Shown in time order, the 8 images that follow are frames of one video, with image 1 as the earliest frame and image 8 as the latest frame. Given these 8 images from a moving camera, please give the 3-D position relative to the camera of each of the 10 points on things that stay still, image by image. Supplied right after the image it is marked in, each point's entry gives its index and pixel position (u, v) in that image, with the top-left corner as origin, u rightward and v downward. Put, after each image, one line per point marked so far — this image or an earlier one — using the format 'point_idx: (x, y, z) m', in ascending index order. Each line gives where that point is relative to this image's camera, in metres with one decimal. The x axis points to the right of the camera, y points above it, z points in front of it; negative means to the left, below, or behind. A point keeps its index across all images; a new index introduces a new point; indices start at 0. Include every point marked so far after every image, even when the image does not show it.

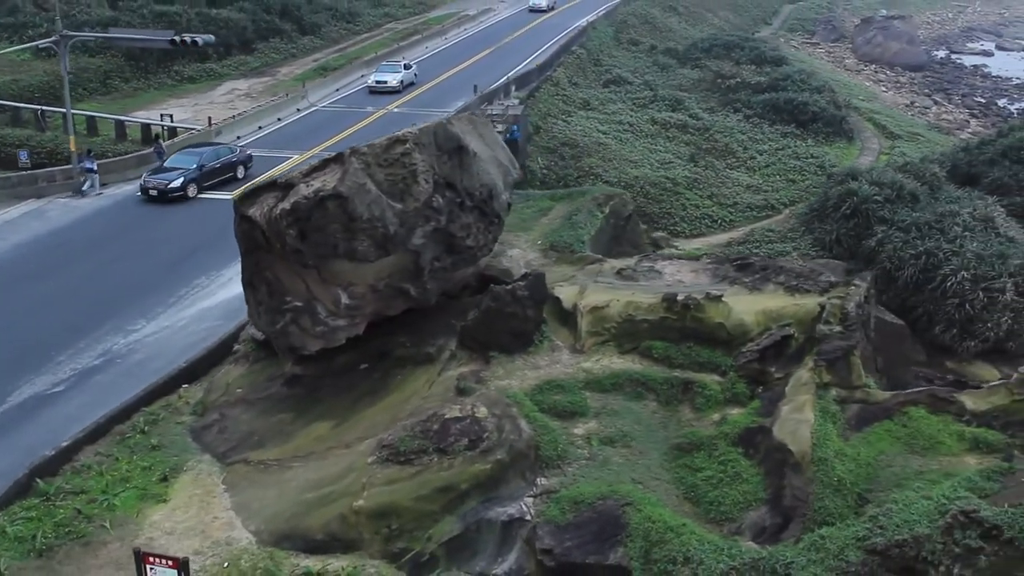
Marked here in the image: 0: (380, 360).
0: (-1.5, -0.8, +13.1) m
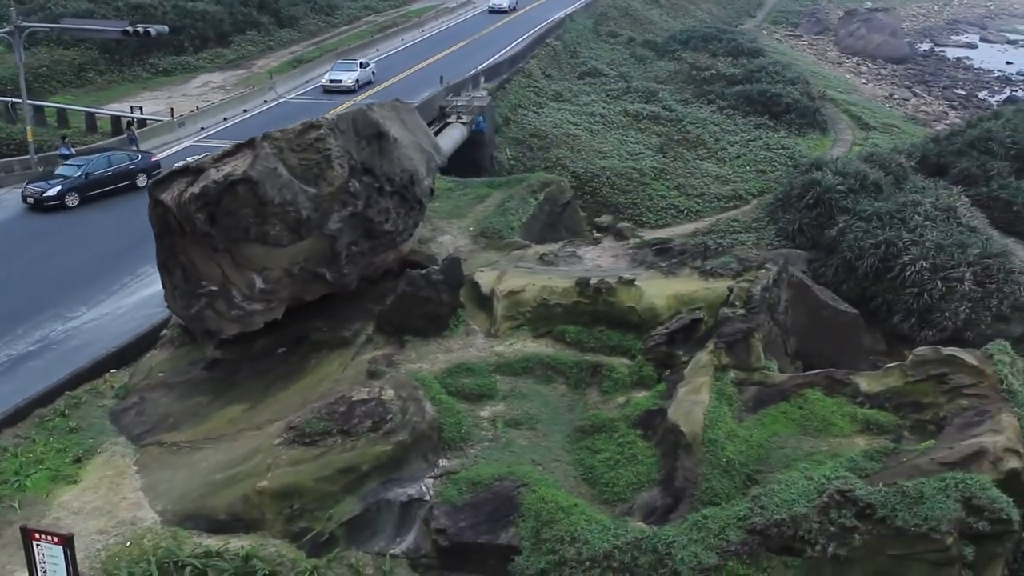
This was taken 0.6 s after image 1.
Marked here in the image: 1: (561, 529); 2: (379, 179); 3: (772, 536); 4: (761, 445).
0: (-2.4, -0.6, +13.2) m
1: (+0.4, -2.0, +9.9) m
2: (-1.5, +1.2, +13.3) m
3: (+2.0, -1.9, +9.0) m
4: (+2.2, -1.3, +10.0) m
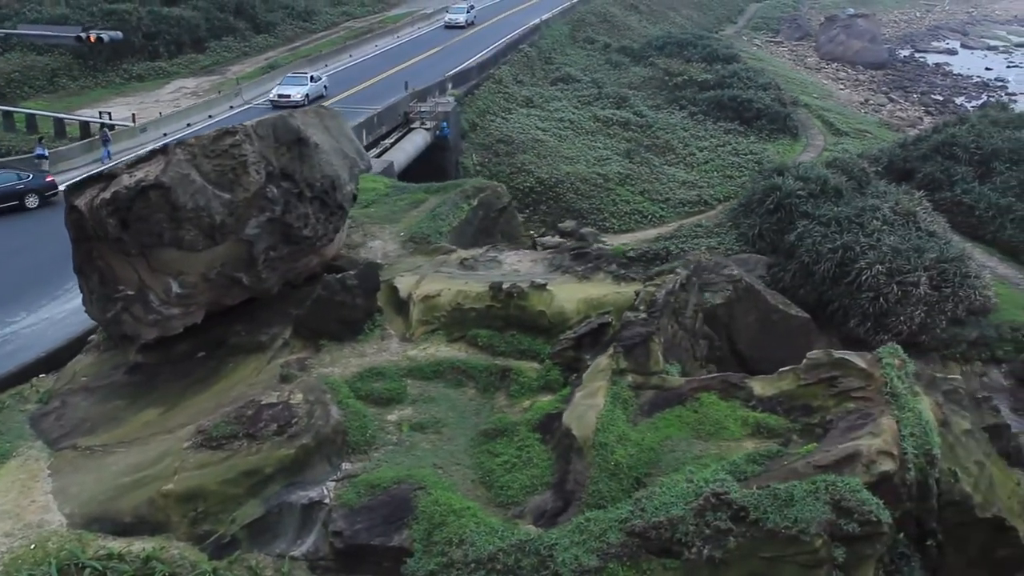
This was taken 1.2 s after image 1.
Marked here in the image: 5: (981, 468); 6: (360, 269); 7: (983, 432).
0: (-3.3, -0.7, +13.3) m
1: (-0.5, -2.1, +10.0) m
2: (-2.4, +1.2, +13.4) m
3: (+1.1, -1.9, +9.1) m
4: (+1.2, -1.4, +10.1) m
5: (+3.9, -1.5, +9.7) m
6: (-1.8, +0.2, +13.3) m
7: (+4.1, -1.3, +10.2) m
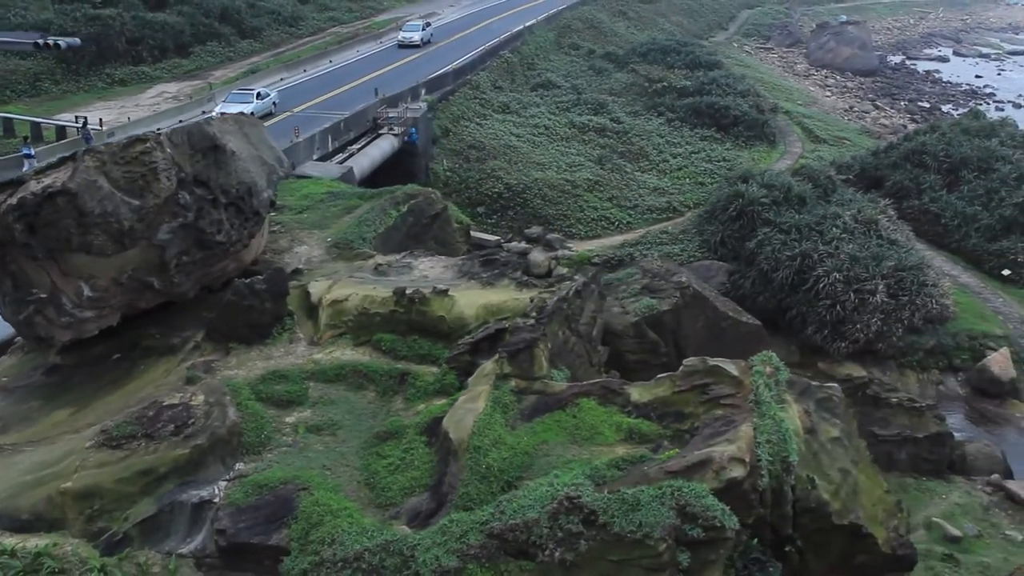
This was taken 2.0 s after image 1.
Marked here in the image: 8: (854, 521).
0: (-4.4, -0.7, +13.5) m
1: (-1.6, -2.1, +10.2) m
2: (-3.5, +1.1, +13.7) m
3: (0.0, -2.0, +9.3) m
4: (+0.1, -1.4, +10.3) m
5: (+2.8, -1.6, +9.9) m
6: (-2.8, +0.2, +13.6) m
7: (+3.0, -1.3, +10.4) m
8: (+2.8, -1.9, +9.6) m
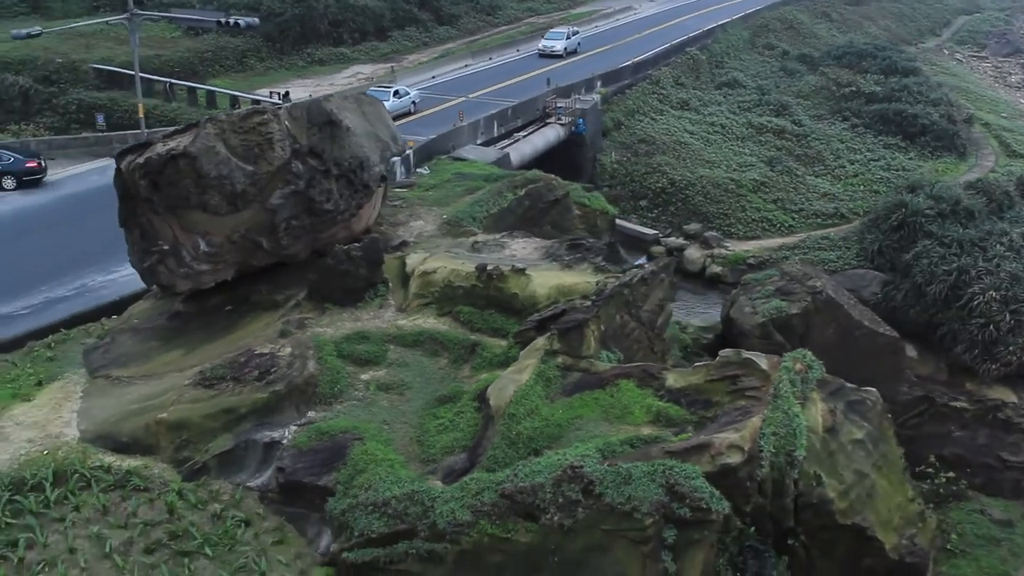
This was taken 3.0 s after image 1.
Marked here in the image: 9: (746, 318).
0: (-3.4, -0.2, +14.8) m
1: (-1.4, -1.8, +11.1) m
2: (-2.3, +1.6, +14.8) m
3: (0.0, -1.8, +9.8) m
4: (+0.4, -1.3, +10.8) m
5: (+2.9, -1.6, +10.0) m
6: (-1.8, +0.6, +14.6) m
7: (+3.3, -1.4, +10.4) m
8: (+2.8, -1.9, +9.7) m
9: (+3.8, -0.5, +18.8) m
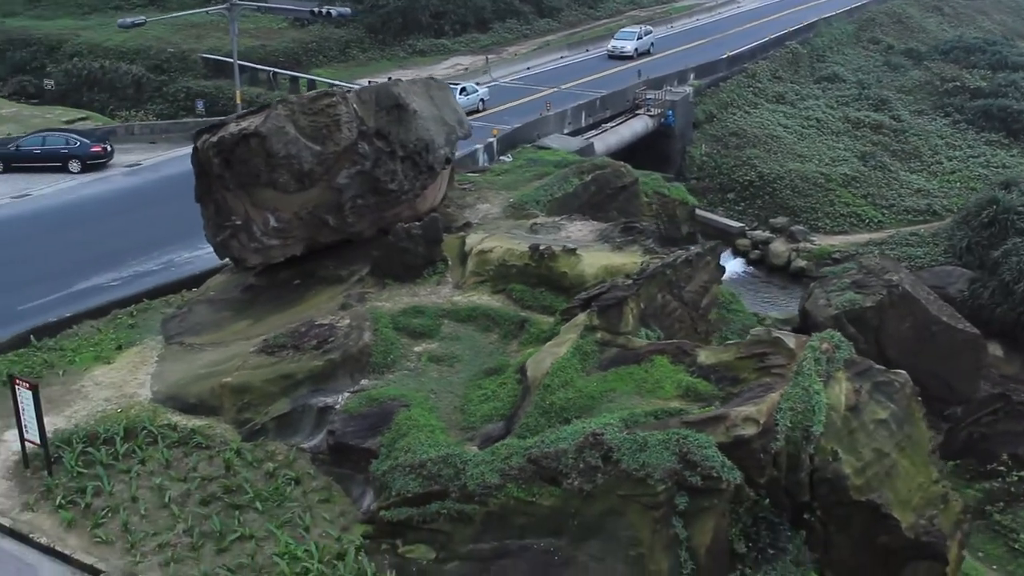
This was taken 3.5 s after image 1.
0: (-2.7, +0.1, +15.5) m
1: (-1.0, -1.5, +11.6) m
2: (-1.6, +1.9, +15.4) m
3: (+0.2, -1.6, +10.3) m
4: (+0.7, -1.0, +11.2) m
5: (+3.2, -1.5, +10.1) m
6: (-1.1, +0.9, +15.1) m
7: (+3.5, -1.2, +10.5) m
8: (+3.0, -1.8, +9.8) m
9: (+4.9, -0.3, +18.8) m
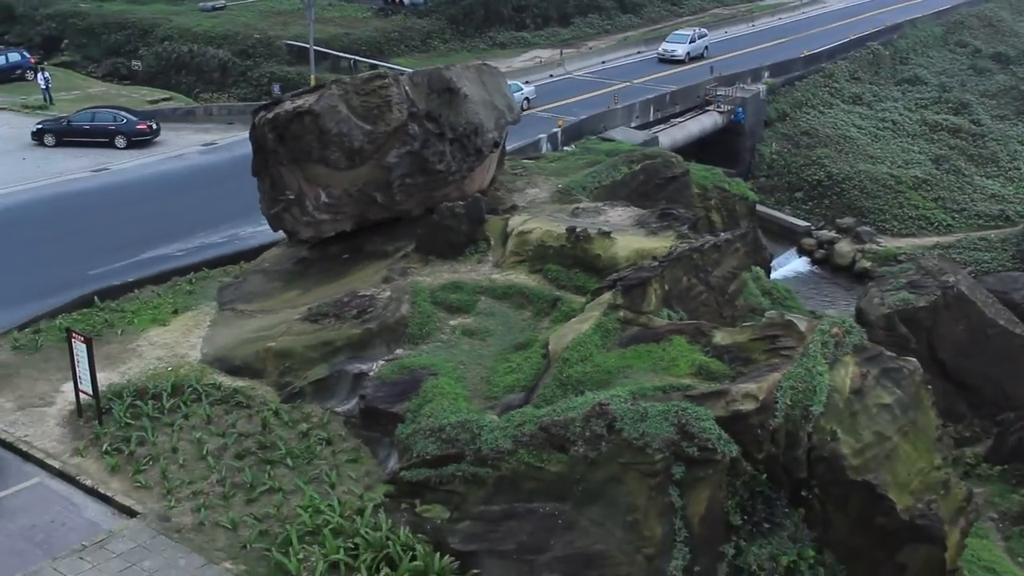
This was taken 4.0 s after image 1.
0: (-2.1, +0.5, +16.1) m
1: (-0.8, -1.2, +12.1) m
2: (-1.0, +2.2, +15.9) m
3: (+0.3, -1.3, +10.7) m
4: (+0.9, -0.8, +11.6) m
5: (+3.2, -1.3, +10.3) m
6: (-0.5, +1.1, +15.6) m
7: (+3.7, -1.1, +10.7) m
8: (+3.0, -1.6, +10.0) m
9: (+5.6, -0.3, +18.9) m
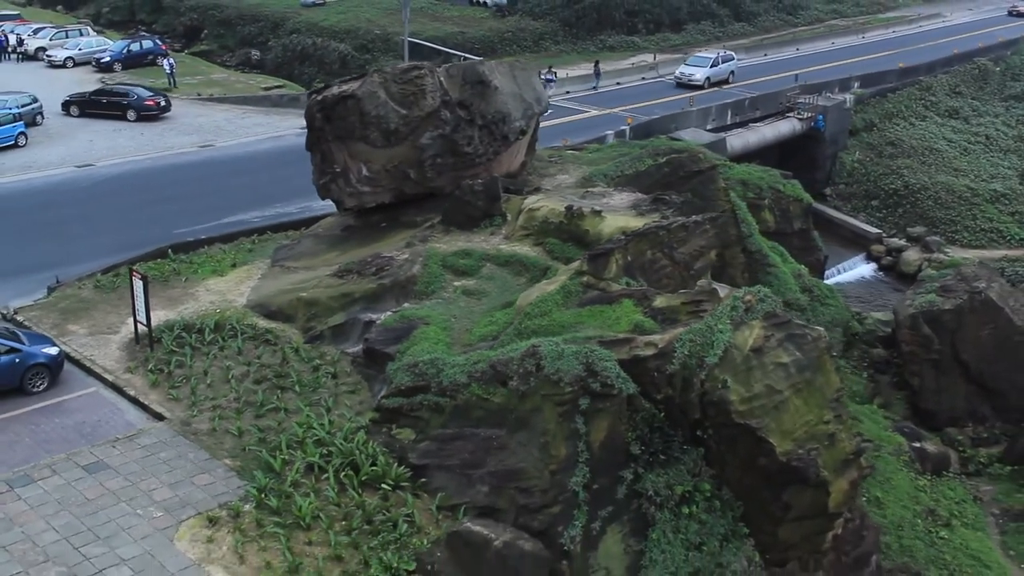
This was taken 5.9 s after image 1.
0: (-1.8, +1.0, +18.3) m
1: (-1.2, -0.7, +14.2) m
2: (-0.6, +2.7, +17.9) m
3: (-0.2, -0.9, +12.6) m
4: (+0.5, -0.4, +13.4) m
5: (+2.6, -1.1, +11.9) m
6: (-0.3, +1.6, +17.6) m
7: (+3.1, -0.9, +12.2) m
8: (+2.4, -1.3, +11.6) m
9: (+6.1, -0.2, +20.1) m
